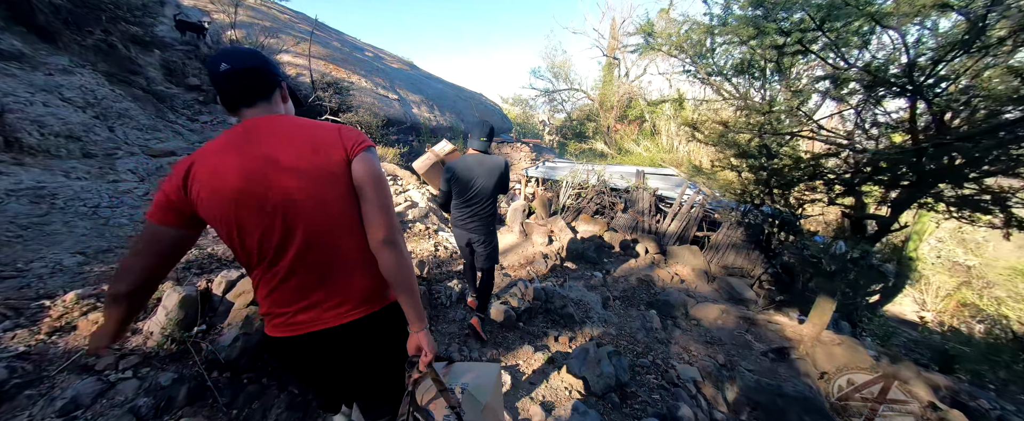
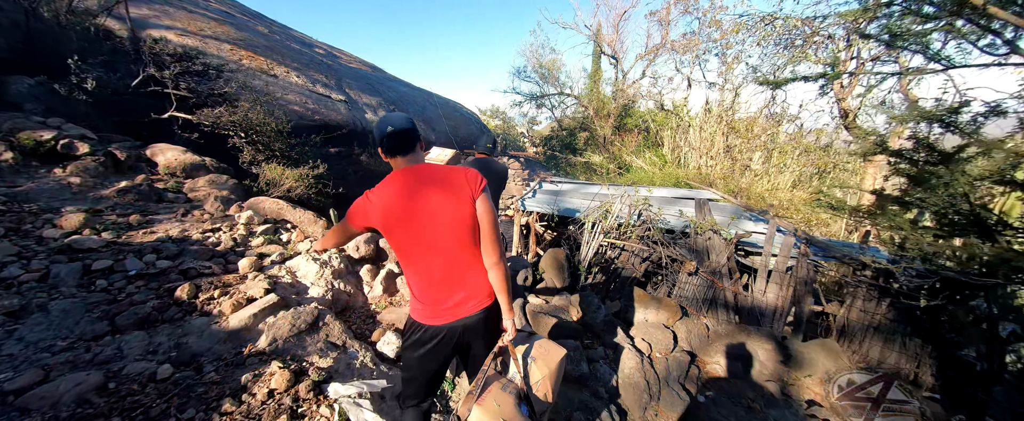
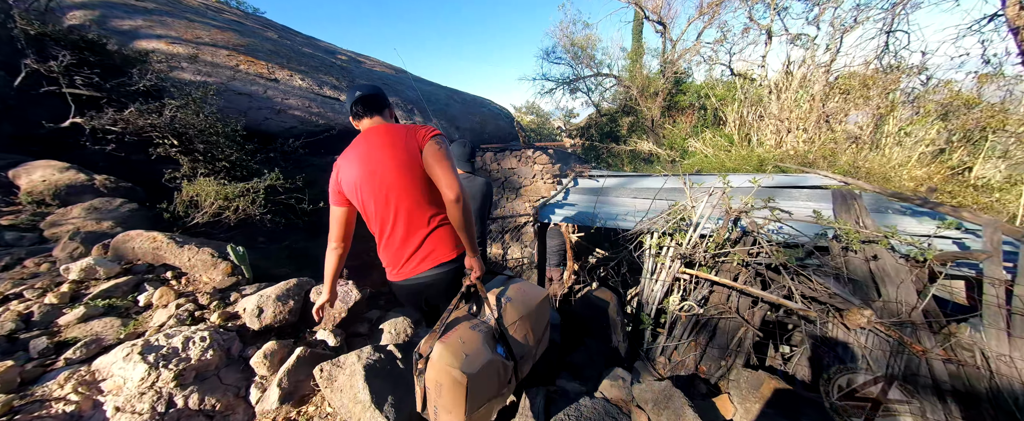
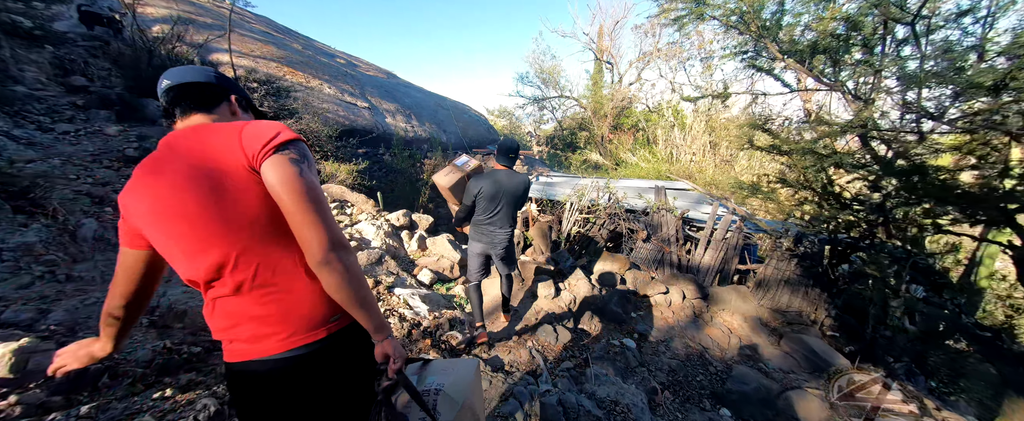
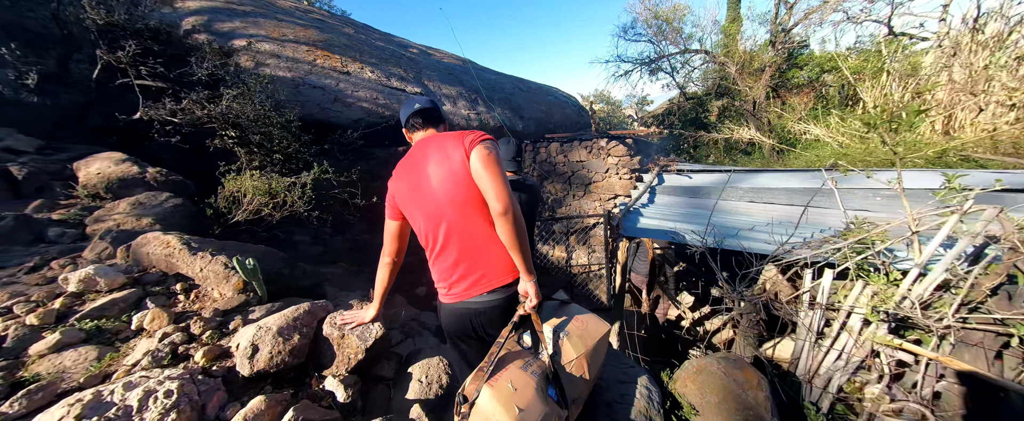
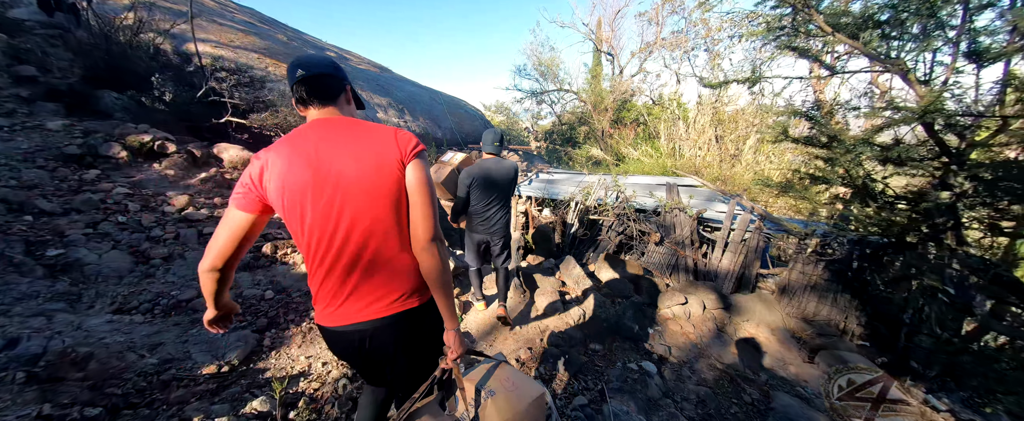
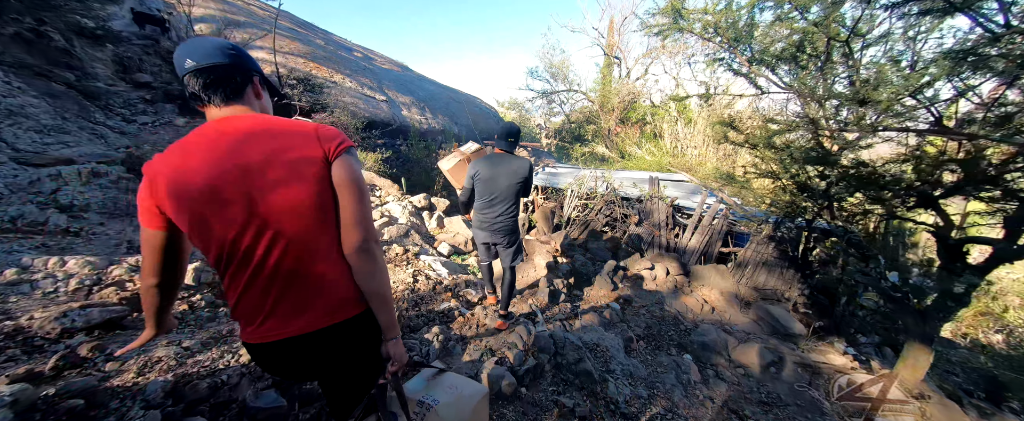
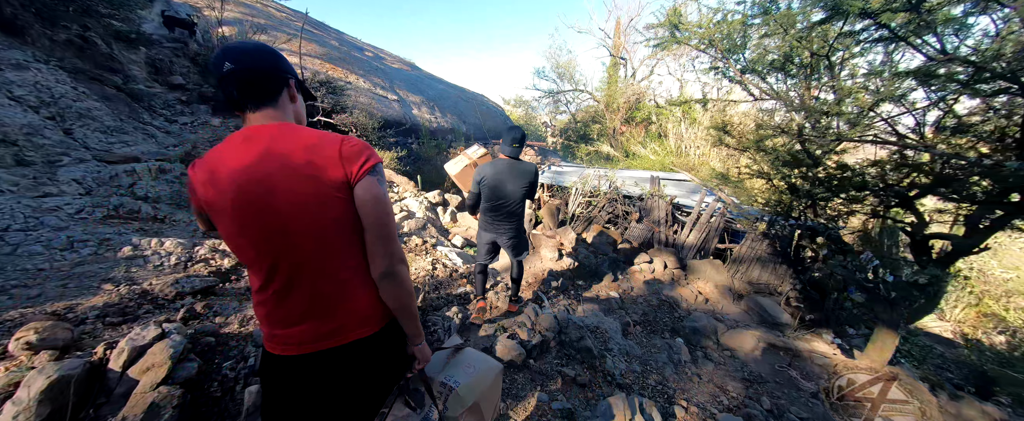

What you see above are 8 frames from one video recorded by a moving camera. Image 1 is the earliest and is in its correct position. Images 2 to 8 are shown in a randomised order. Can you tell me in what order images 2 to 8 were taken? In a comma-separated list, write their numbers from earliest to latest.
8, 7, 4, 6, 2, 3, 5
